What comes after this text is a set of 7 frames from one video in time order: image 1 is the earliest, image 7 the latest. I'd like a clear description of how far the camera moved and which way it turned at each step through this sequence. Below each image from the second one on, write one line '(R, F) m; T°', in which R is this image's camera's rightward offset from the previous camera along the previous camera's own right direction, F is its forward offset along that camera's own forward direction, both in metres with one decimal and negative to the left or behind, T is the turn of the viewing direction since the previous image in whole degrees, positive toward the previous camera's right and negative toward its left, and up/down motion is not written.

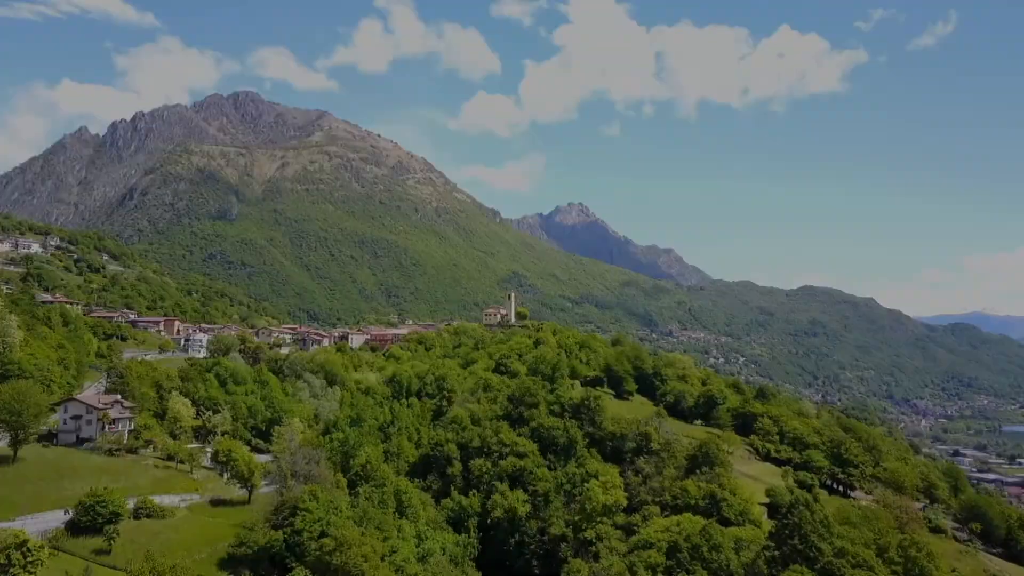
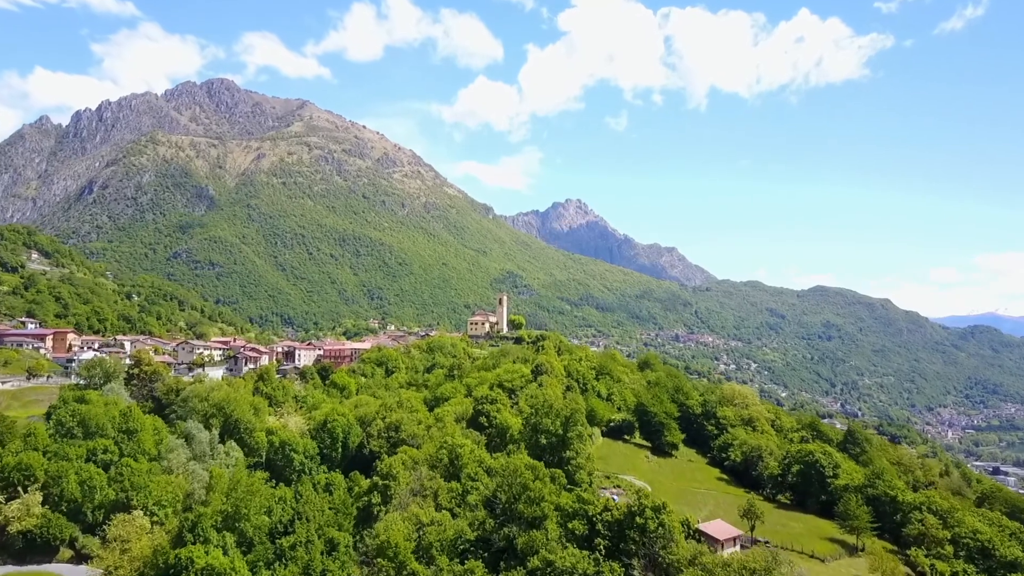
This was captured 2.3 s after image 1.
(+0.5, +33.5) m; 0°
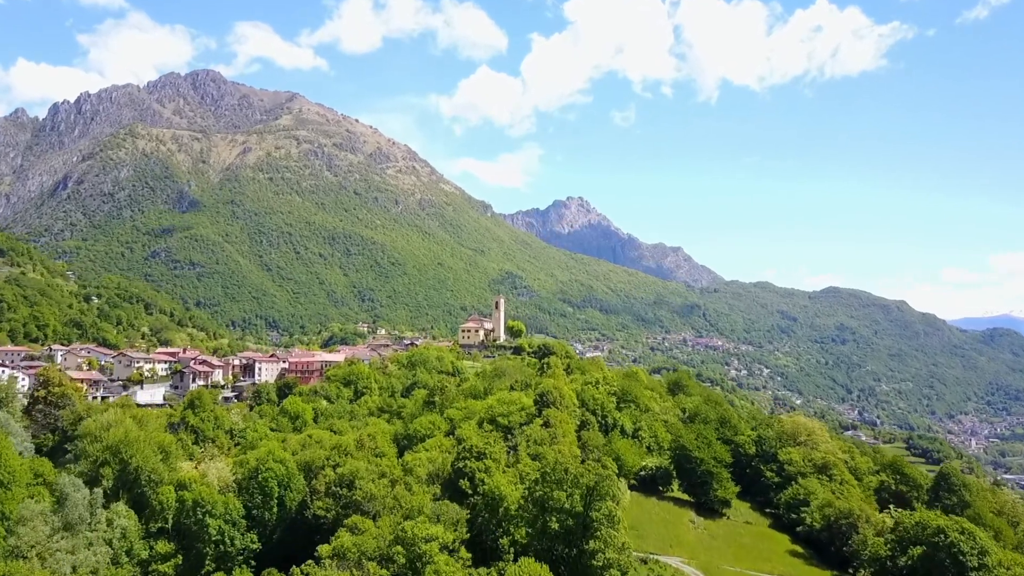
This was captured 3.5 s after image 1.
(+0.2, +18.7) m; 0°
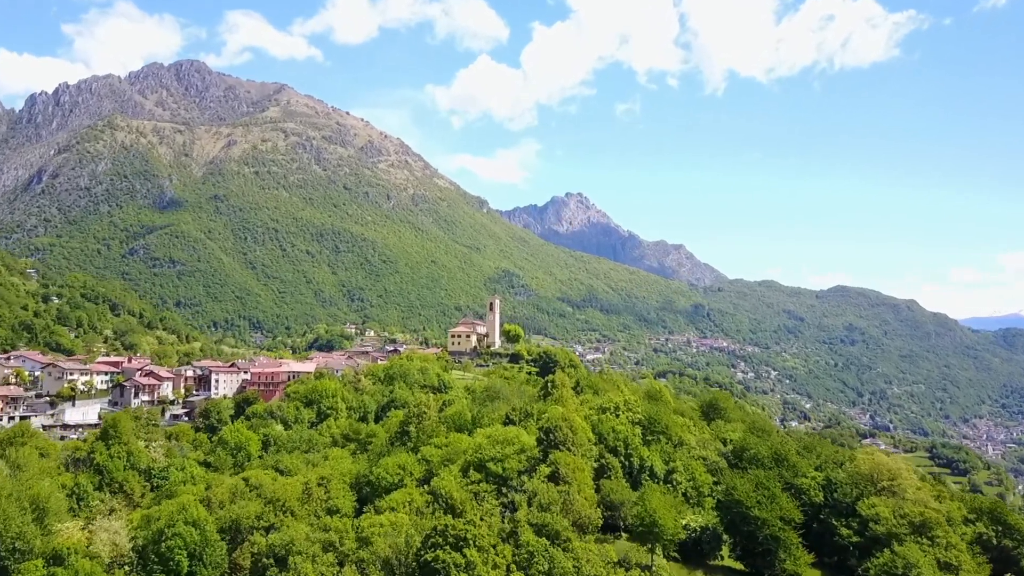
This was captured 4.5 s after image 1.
(+0.1, +14.6) m; 0°
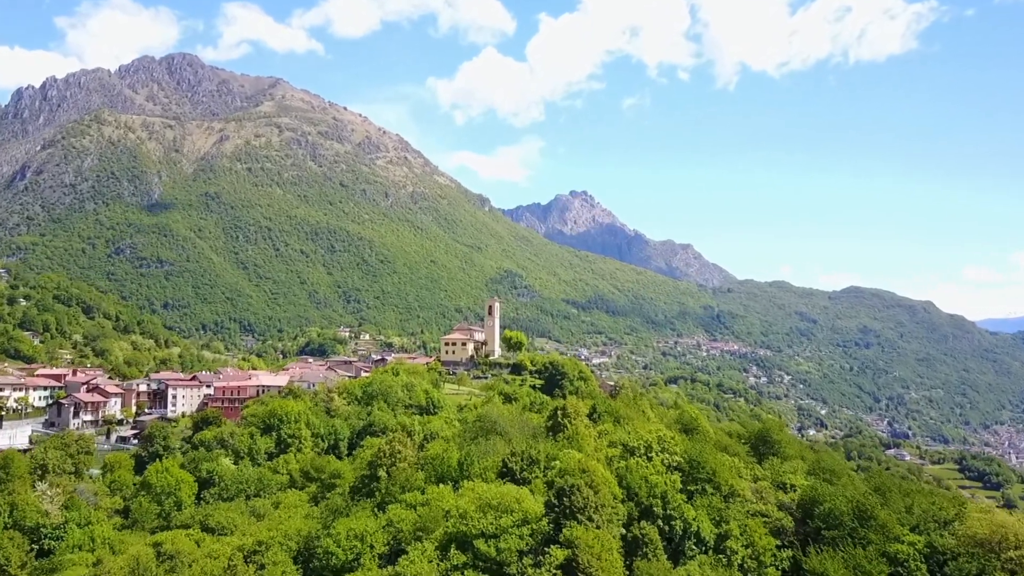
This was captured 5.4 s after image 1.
(+0.1, +12.4) m; 0°
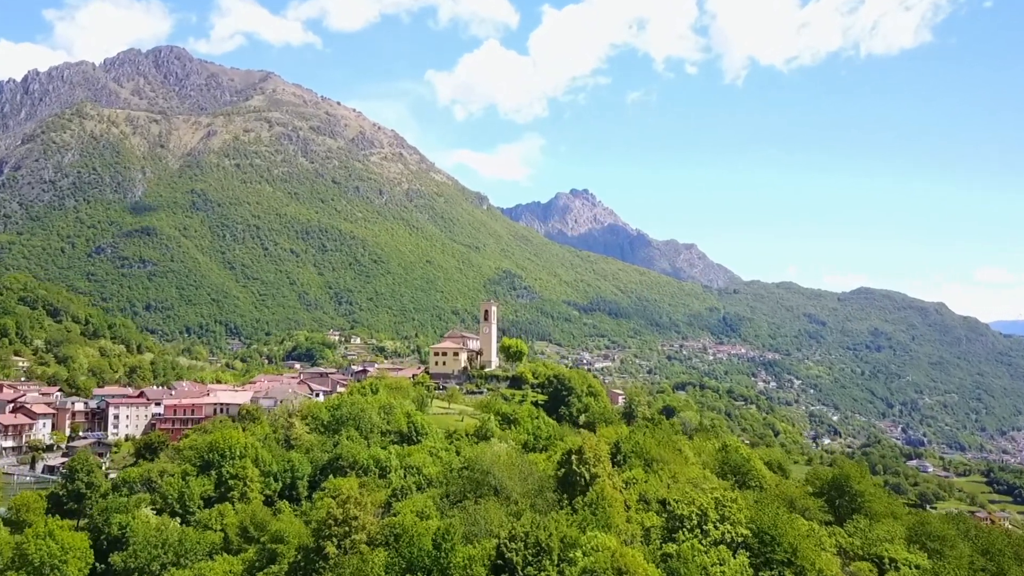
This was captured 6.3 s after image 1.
(0.0, +11.9) m; 0°
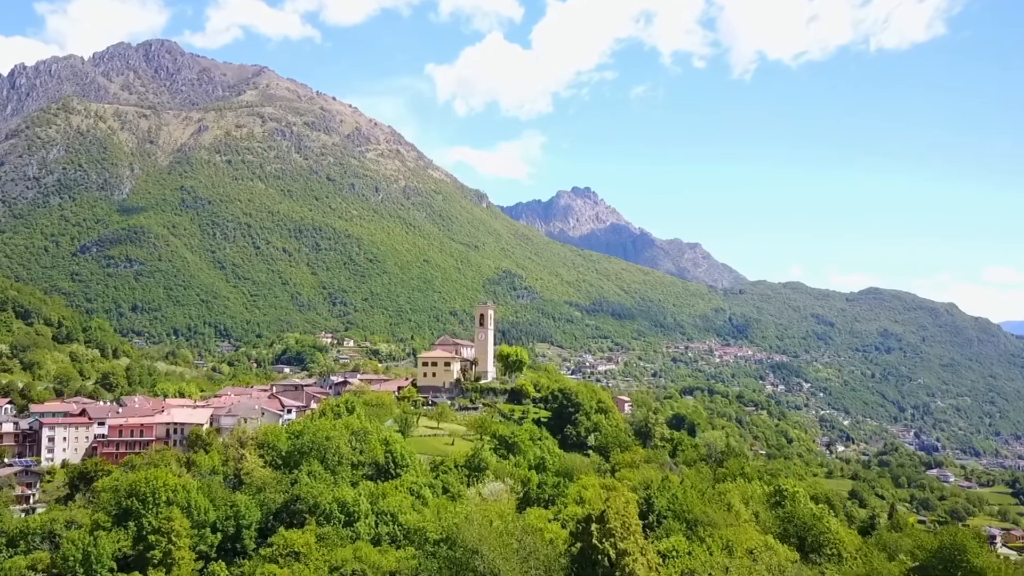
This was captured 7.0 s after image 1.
(+0.1, +9.4) m; 0°
